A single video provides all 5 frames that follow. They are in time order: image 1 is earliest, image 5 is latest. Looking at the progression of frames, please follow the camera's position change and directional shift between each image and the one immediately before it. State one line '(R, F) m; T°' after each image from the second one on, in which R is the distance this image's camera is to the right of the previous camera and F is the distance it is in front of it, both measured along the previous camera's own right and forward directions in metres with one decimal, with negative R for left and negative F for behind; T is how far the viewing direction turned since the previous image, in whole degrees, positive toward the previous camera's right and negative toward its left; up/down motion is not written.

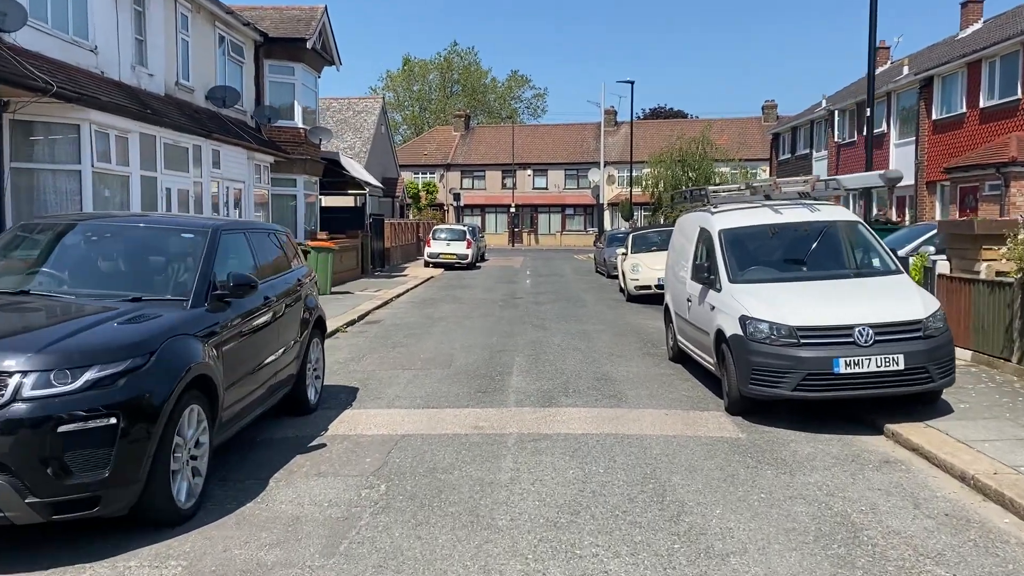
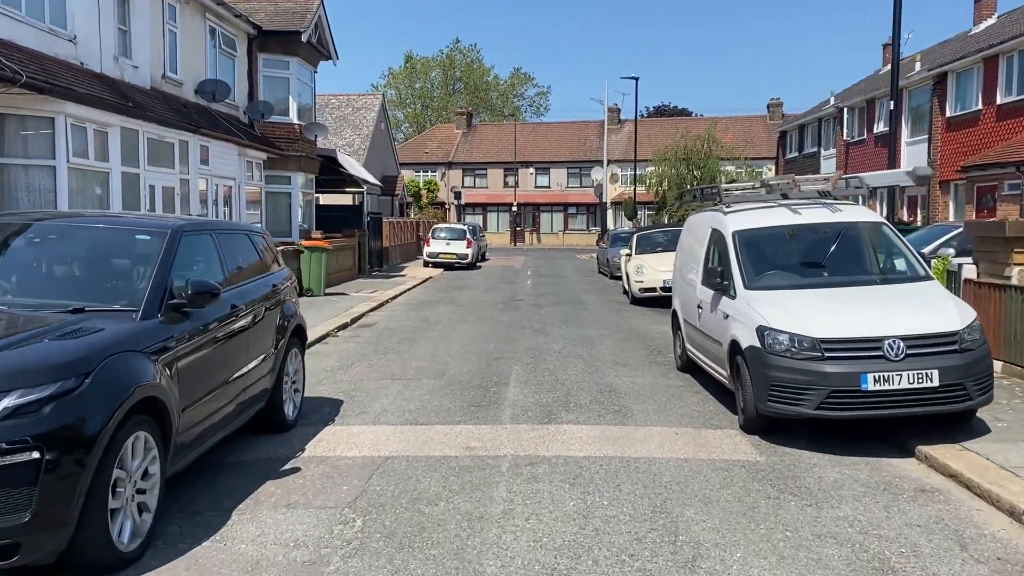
(+0.1, +0.7) m; 0°
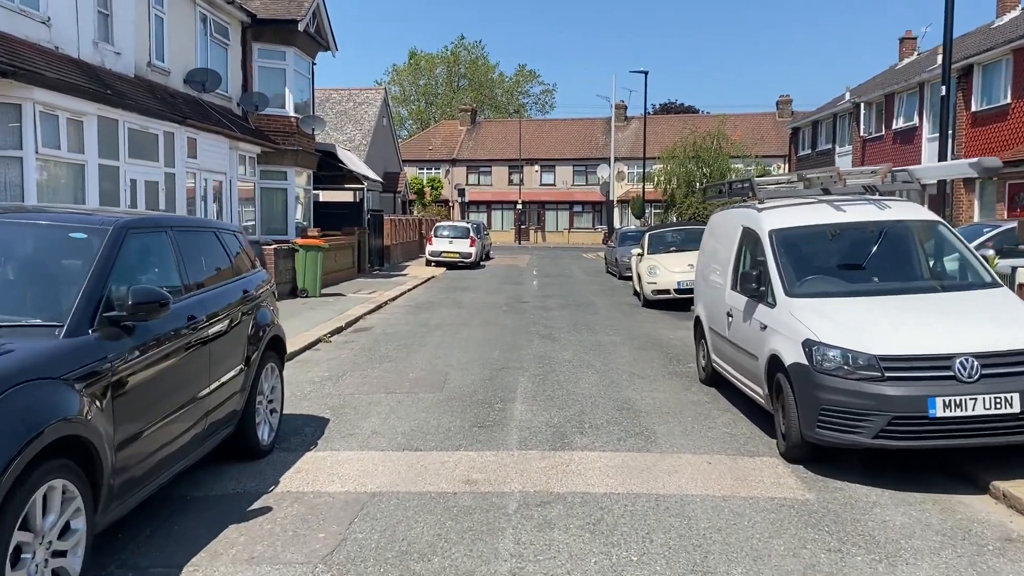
(0.0, +0.9) m; 0°
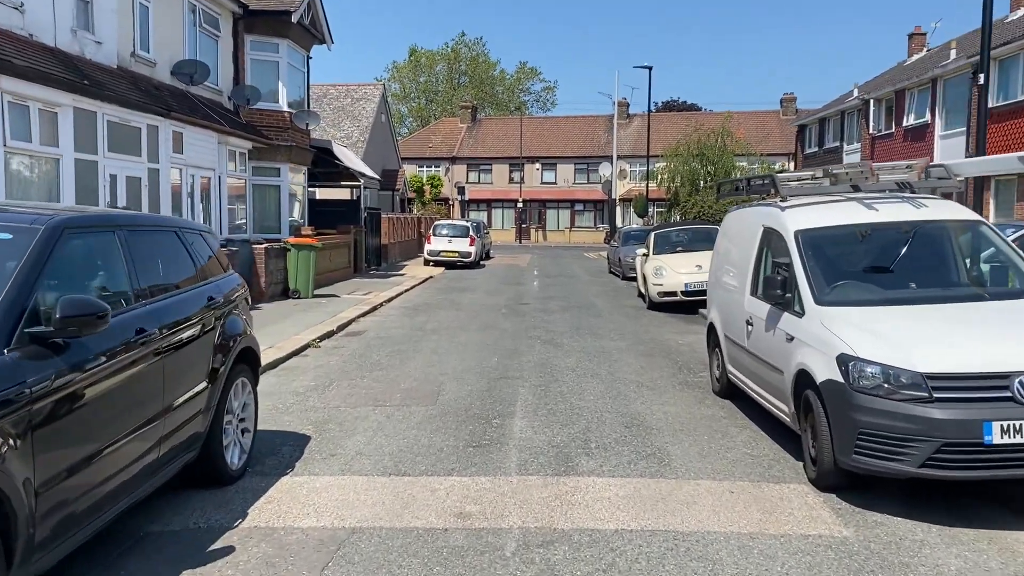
(0.0, +0.7) m; 0°
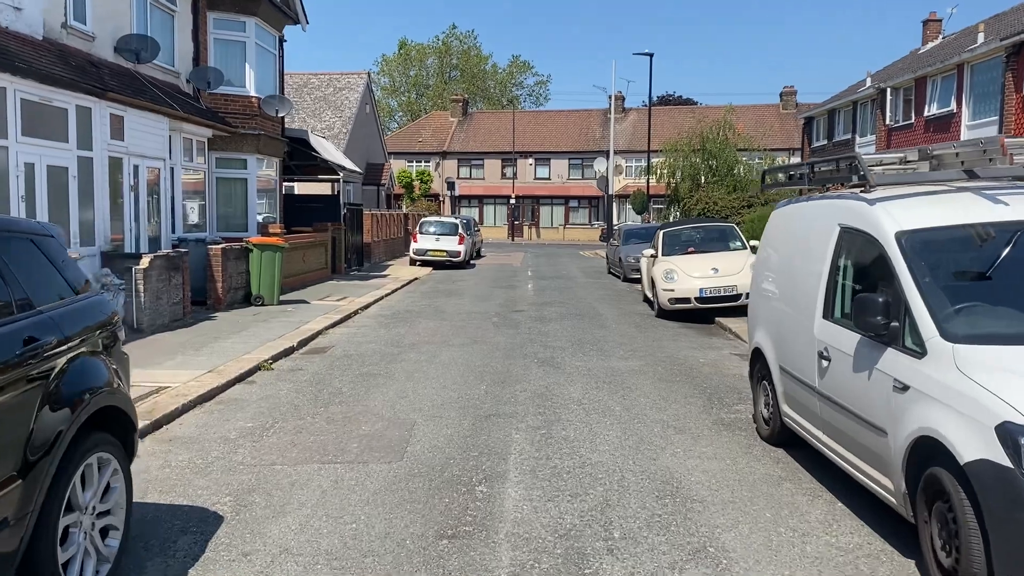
(0.0, +1.9) m; +1°
